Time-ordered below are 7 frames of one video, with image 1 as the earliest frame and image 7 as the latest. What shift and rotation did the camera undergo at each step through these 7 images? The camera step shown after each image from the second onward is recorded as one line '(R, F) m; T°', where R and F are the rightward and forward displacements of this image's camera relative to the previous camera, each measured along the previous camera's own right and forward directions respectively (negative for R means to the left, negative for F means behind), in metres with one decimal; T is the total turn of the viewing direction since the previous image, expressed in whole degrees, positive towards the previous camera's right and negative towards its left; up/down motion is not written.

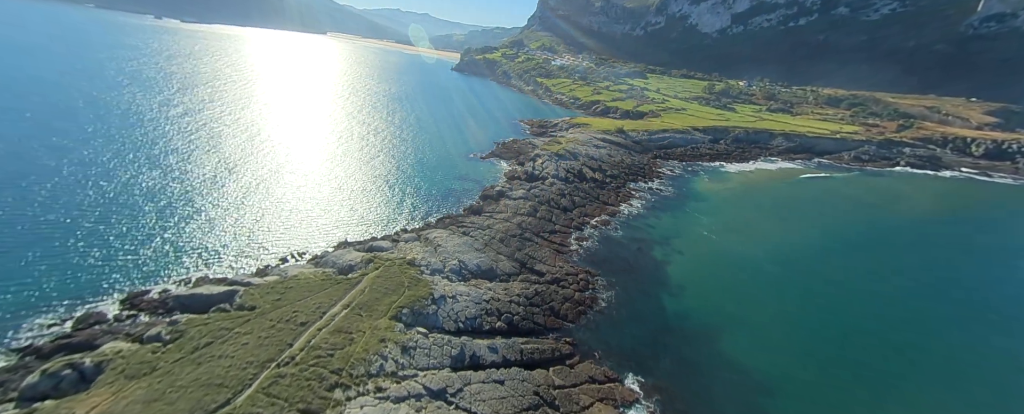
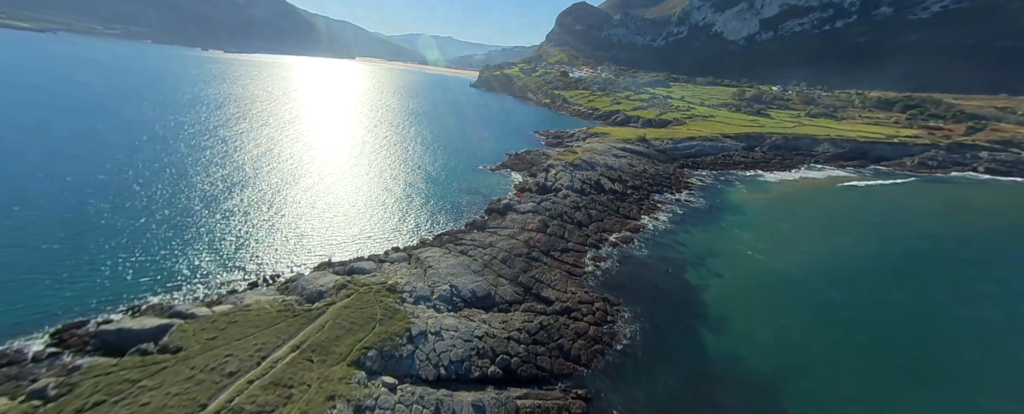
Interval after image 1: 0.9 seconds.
(+1.6, +4.4) m; -4°
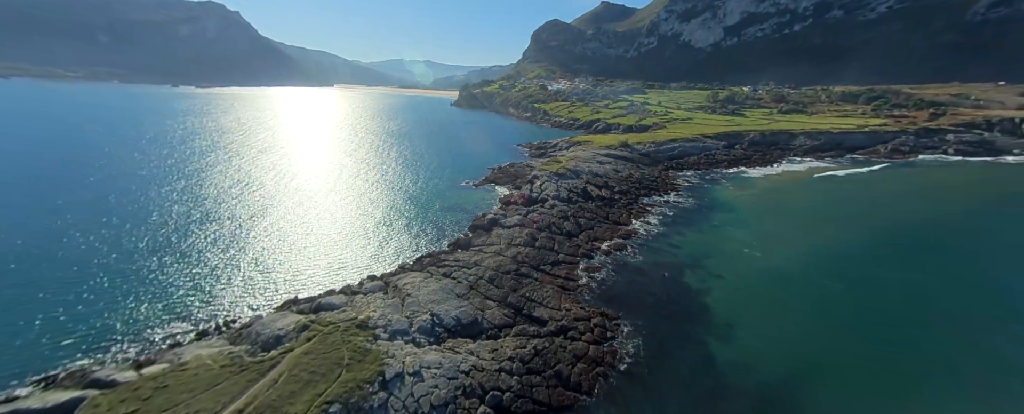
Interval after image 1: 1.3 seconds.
(+0.5, +2.1) m; +2°
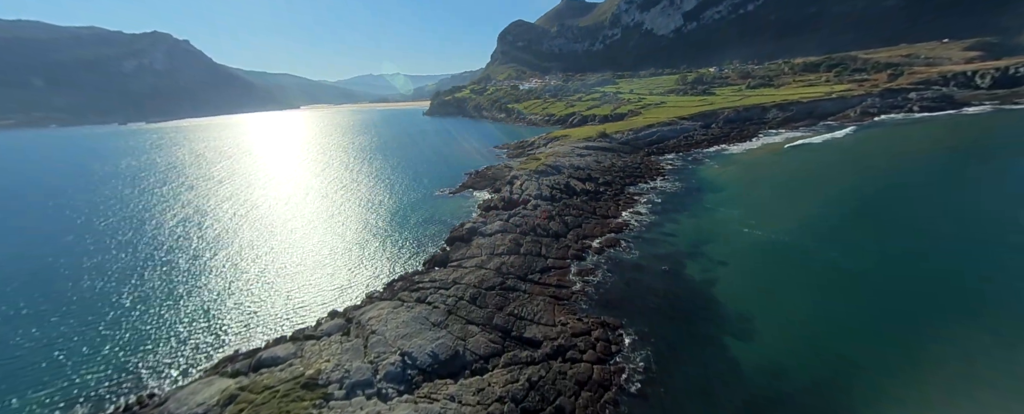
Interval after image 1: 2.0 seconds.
(+0.8, +3.5) m; +2°
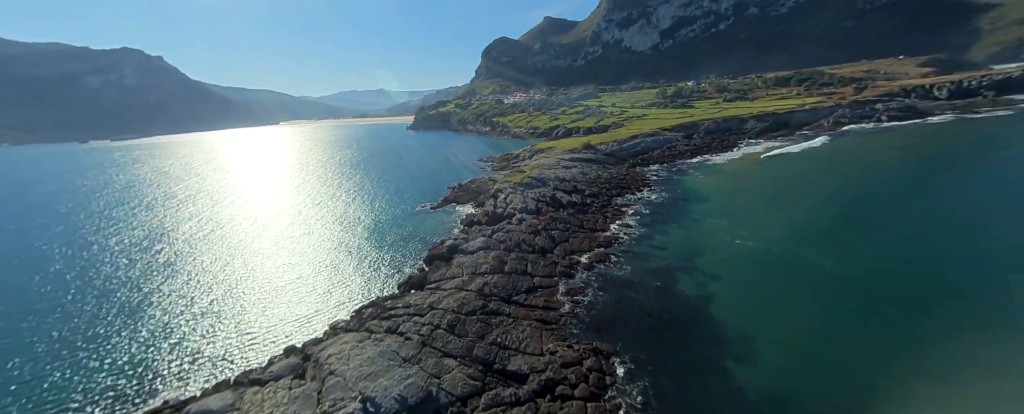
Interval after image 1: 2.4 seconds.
(+0.3, +2.2) m; +2°
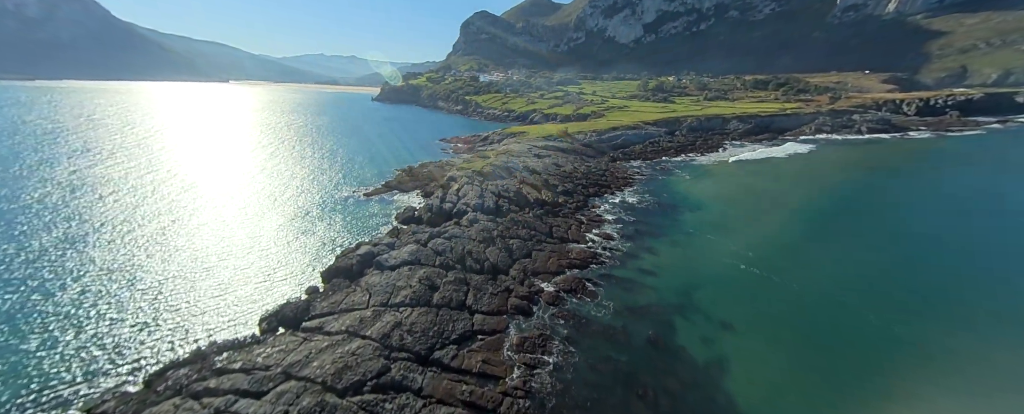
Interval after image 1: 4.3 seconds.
(+2.1, +9.5) m; +5°
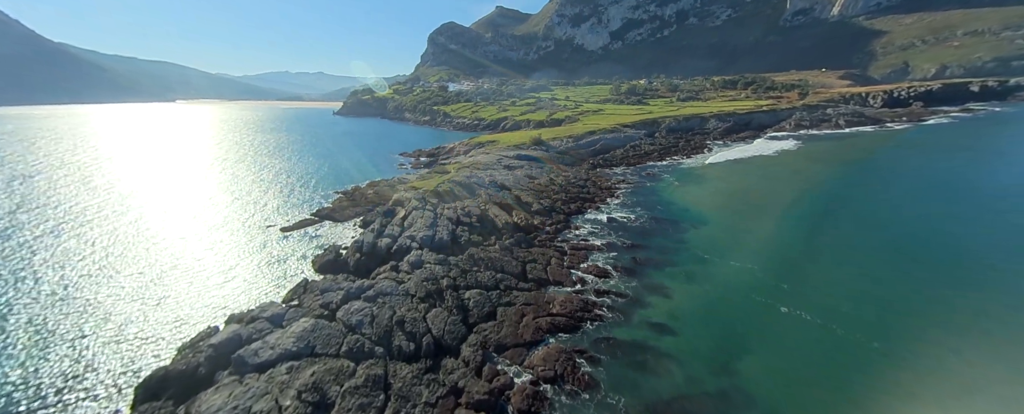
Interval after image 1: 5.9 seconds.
(+1.7, +8.6) m; +3°
